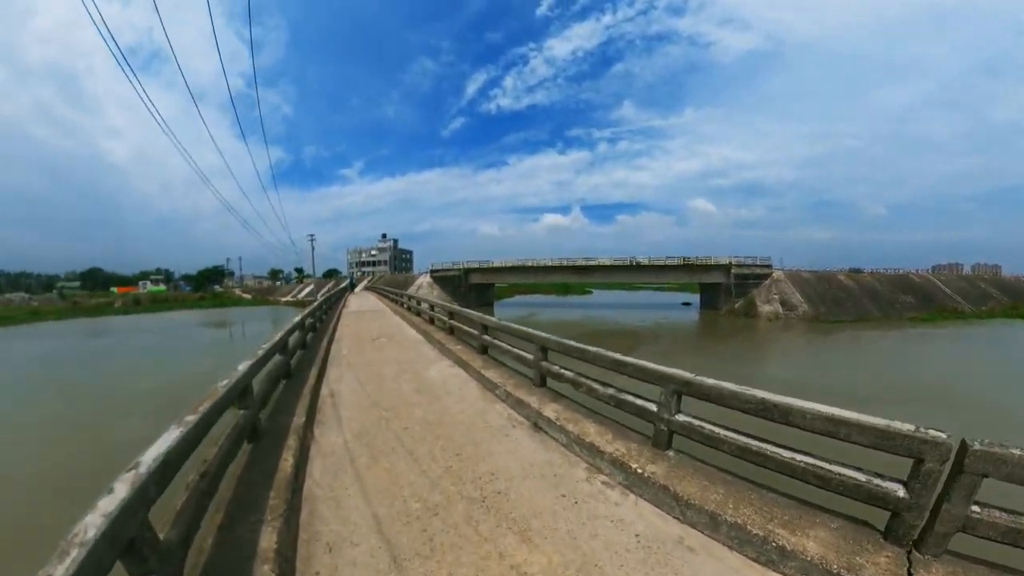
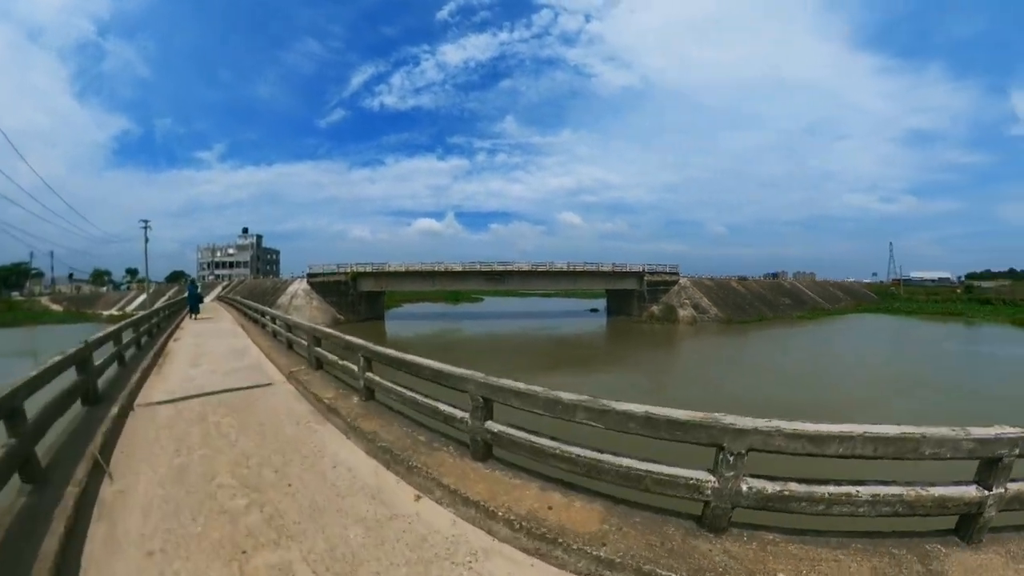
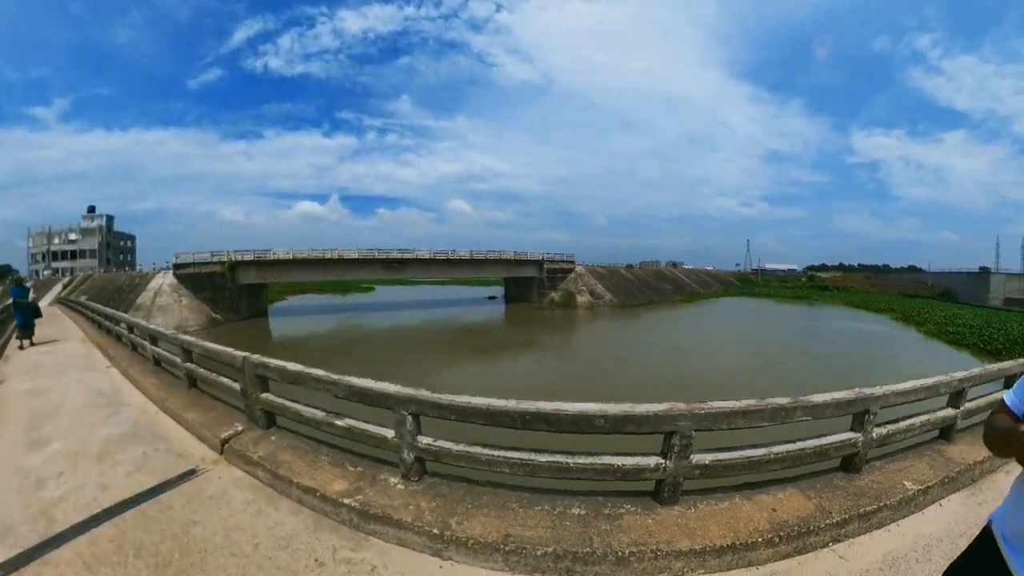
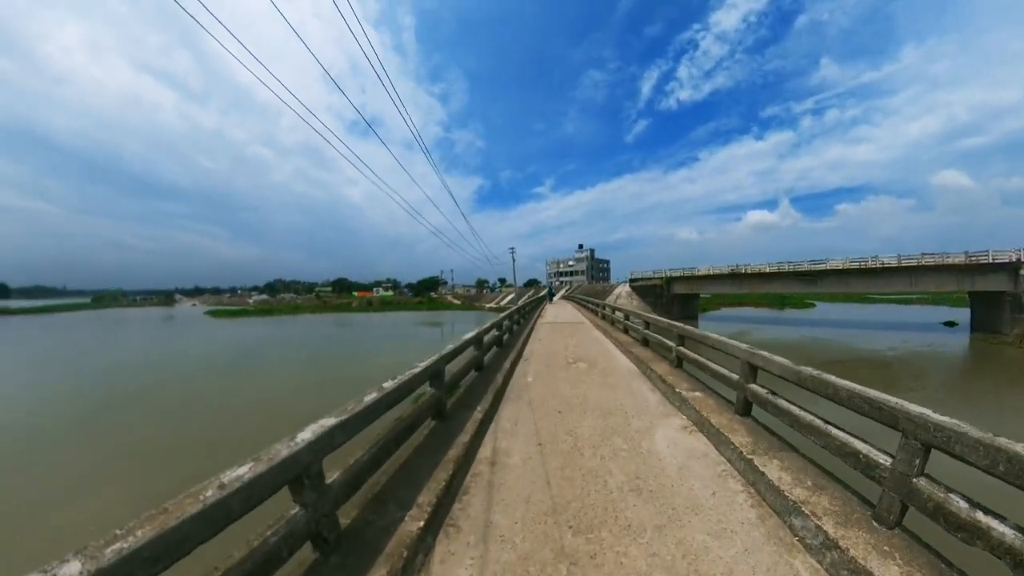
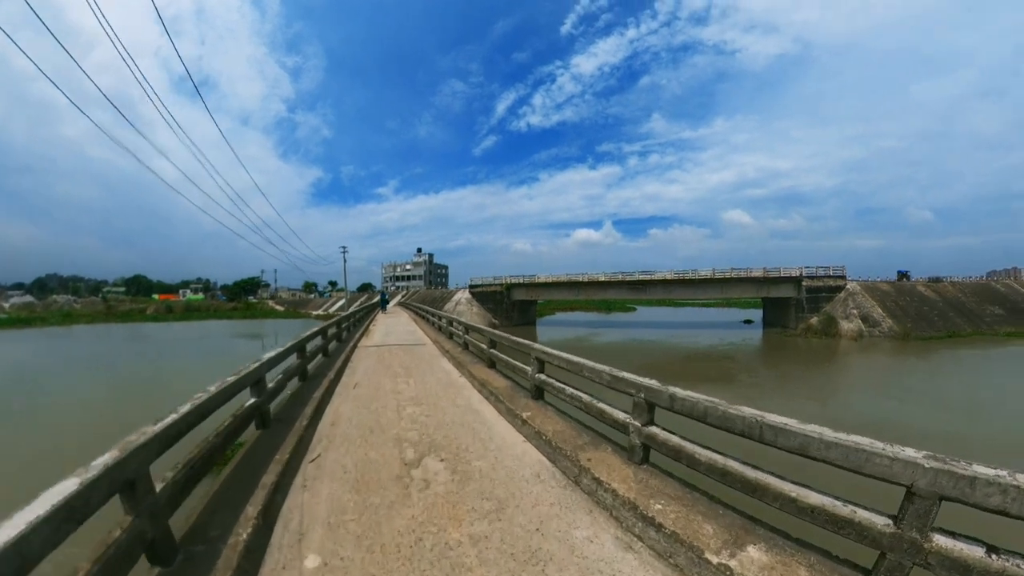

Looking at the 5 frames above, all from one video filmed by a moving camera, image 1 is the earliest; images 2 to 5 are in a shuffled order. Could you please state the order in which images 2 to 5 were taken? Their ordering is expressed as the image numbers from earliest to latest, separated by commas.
4, 5, 2, 3
